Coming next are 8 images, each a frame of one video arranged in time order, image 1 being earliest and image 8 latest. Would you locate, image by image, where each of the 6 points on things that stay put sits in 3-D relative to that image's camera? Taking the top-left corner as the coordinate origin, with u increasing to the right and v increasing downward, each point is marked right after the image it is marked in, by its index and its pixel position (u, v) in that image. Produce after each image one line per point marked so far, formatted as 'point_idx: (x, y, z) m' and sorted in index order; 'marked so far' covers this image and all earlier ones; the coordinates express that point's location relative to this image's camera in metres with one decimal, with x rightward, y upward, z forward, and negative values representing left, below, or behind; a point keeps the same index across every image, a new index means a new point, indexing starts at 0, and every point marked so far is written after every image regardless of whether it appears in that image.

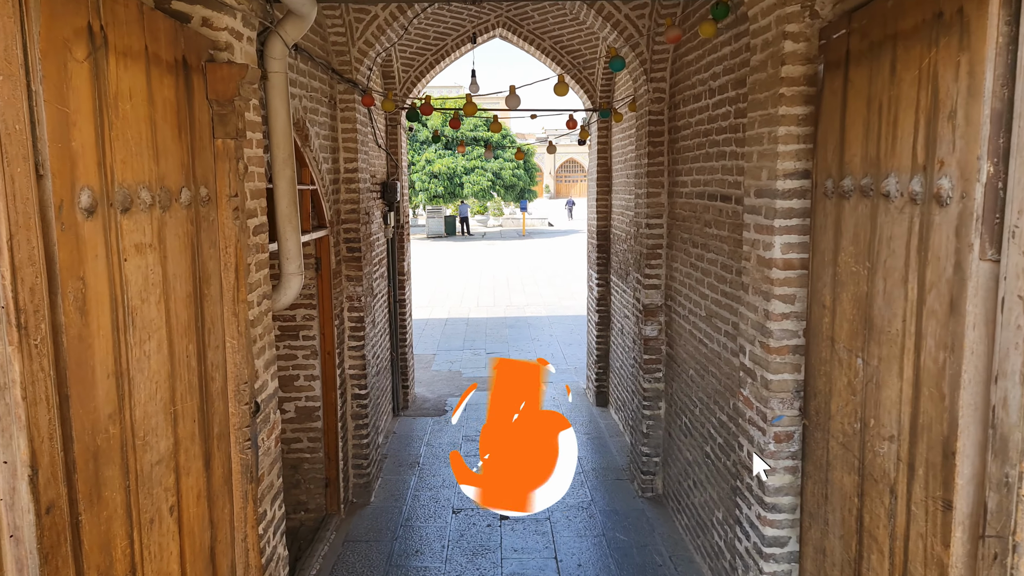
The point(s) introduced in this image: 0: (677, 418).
0: (+1.1, -0.8, +4.7) m
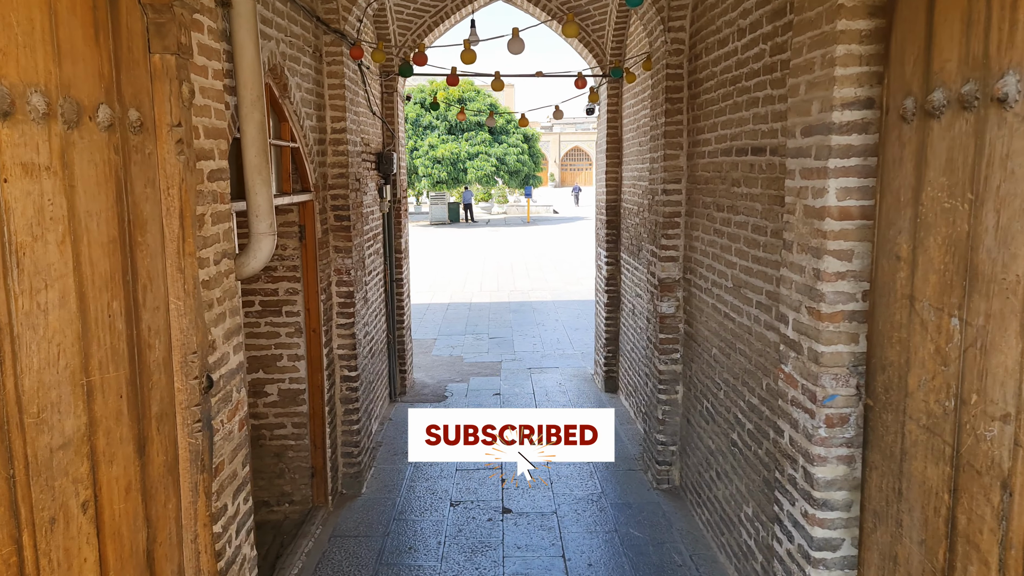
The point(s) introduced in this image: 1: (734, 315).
0: (+1.1, -0.7, +4.3) m
1: (+1.1, -0.1, +3.6) m
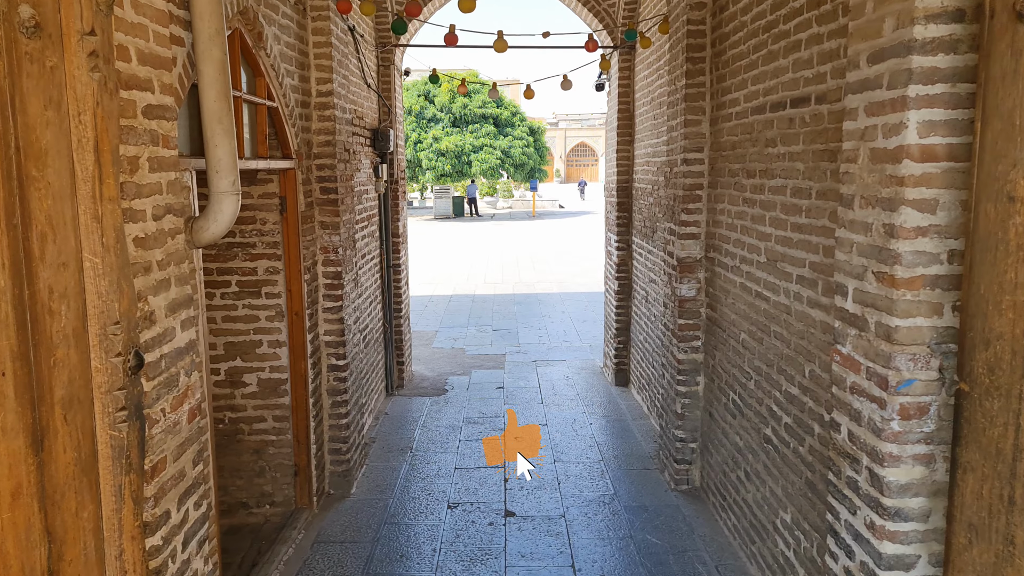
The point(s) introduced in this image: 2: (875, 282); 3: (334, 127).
0: (+1.1, -0.6, +3.9) m
1: (+1.1, 0.0, +3.1) m
2: (+1.0, 0.0, +2.0) m
3: (-1.0, +0.9, +4.0) m
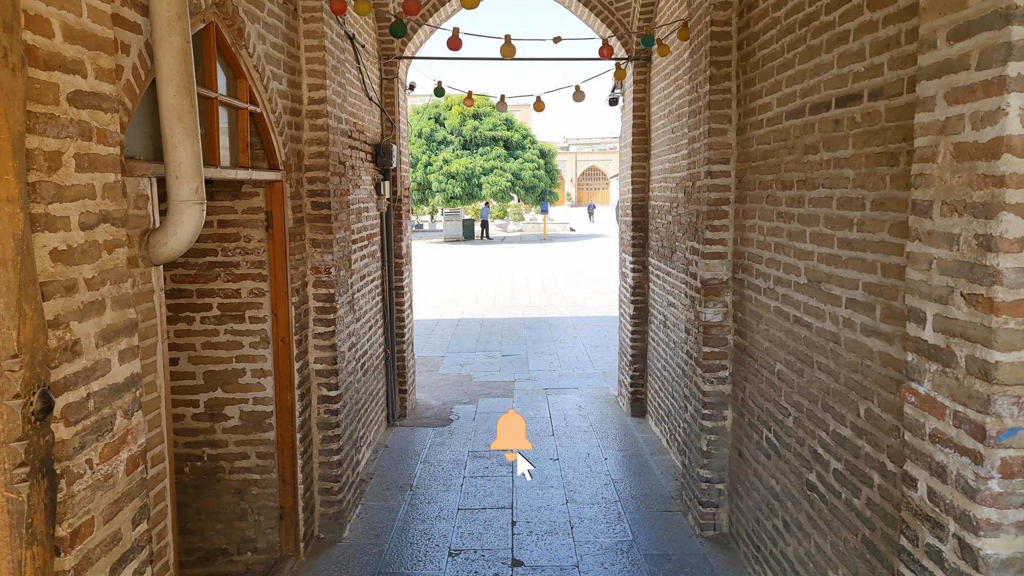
0: (+1.1, -0.7, +3.5) m
1: (+1.1, -0.1, +2.7) m
2: (+1.0, 0.0, +1.6) m
3: (-0.9, +0.8, +3.7) m
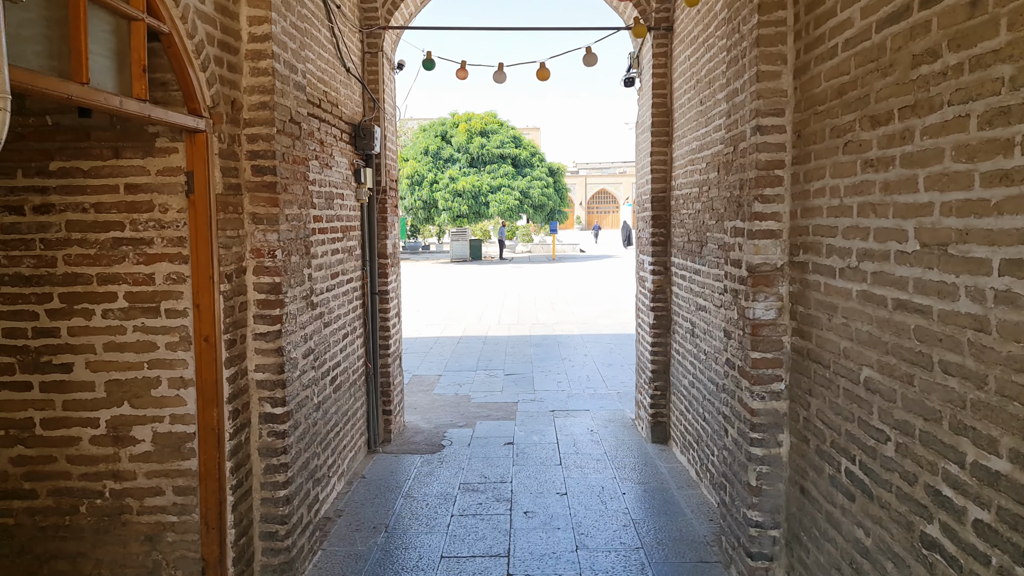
0: (+1.1, -0.6, +2.6) m
1: (+1.1, 0.0, +1.9) m
2: (+0.9, +0.1, +0.8) m
3: (-1.0, +0.8, +2.9) m
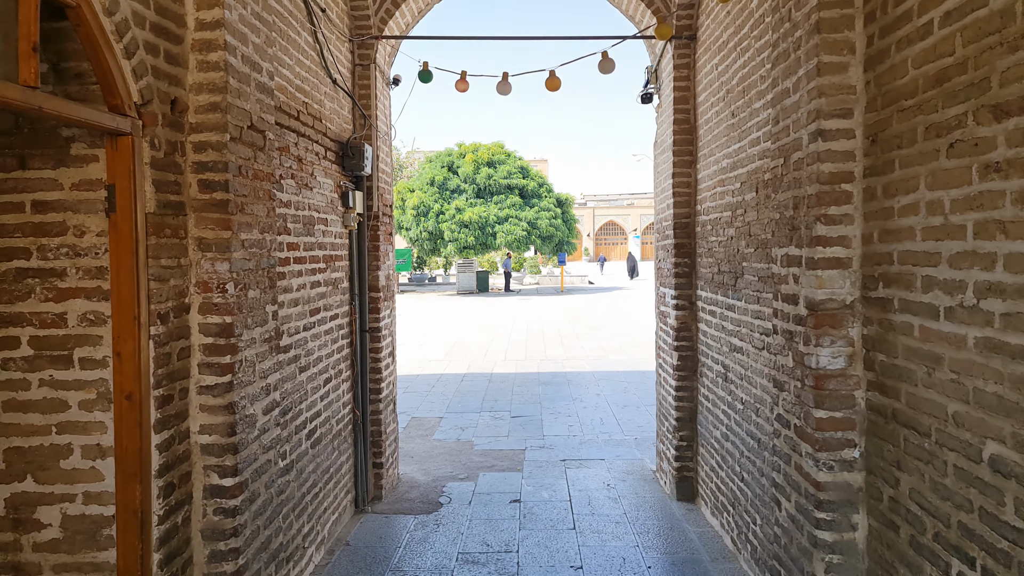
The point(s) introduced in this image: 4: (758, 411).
0: (+1.1, -0.8, +2.0) m
1: (+1.1, -0.1, +1.3) m
2: (+0.9, 0.0, +0.2) m
3: (-0.9, +0.7, +2.4) m
4: (+1.1, -0.6, +3.4) m
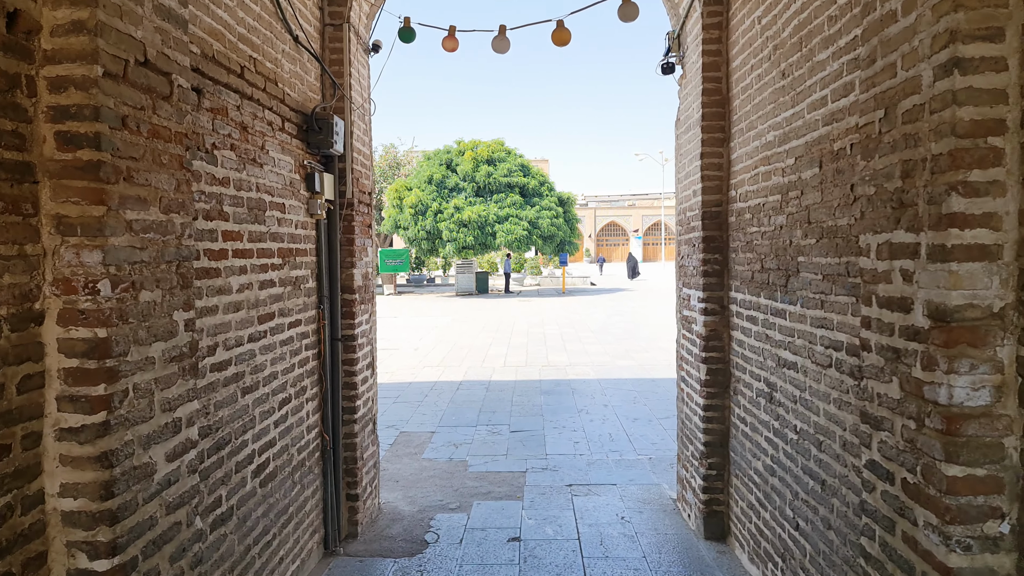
0: (+1.1, -0.8, +1.3) m
1: (+1.1, -0.1, +0.6) m
2: (+0.9, 0.0, -0.5) m
3: (-0.9, +0.7, +1.7) m
4: (+1.1, -0.6, +2.6) m
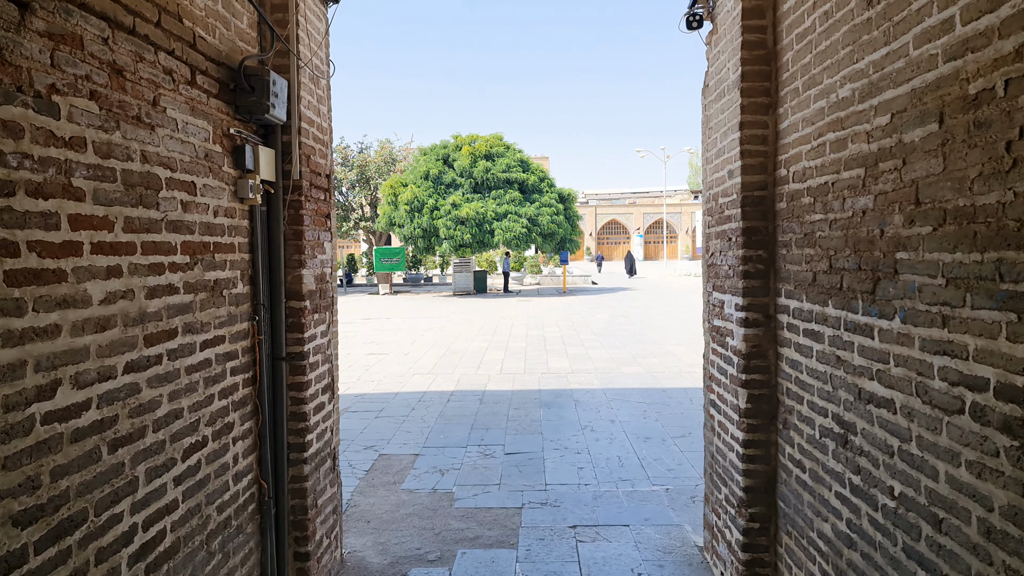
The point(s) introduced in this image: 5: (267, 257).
0: (+1.1, -0.8, +0.5) m
1: (+1.0, -0.2, -0.2) m
2: (+0.9, 0.0, -1.4) m
3: (-1.0, +0.6, +0.8) m
4: (+1.1, -0.6, +1.8) m
5: (-1.0, +0.1, +3.1) m
